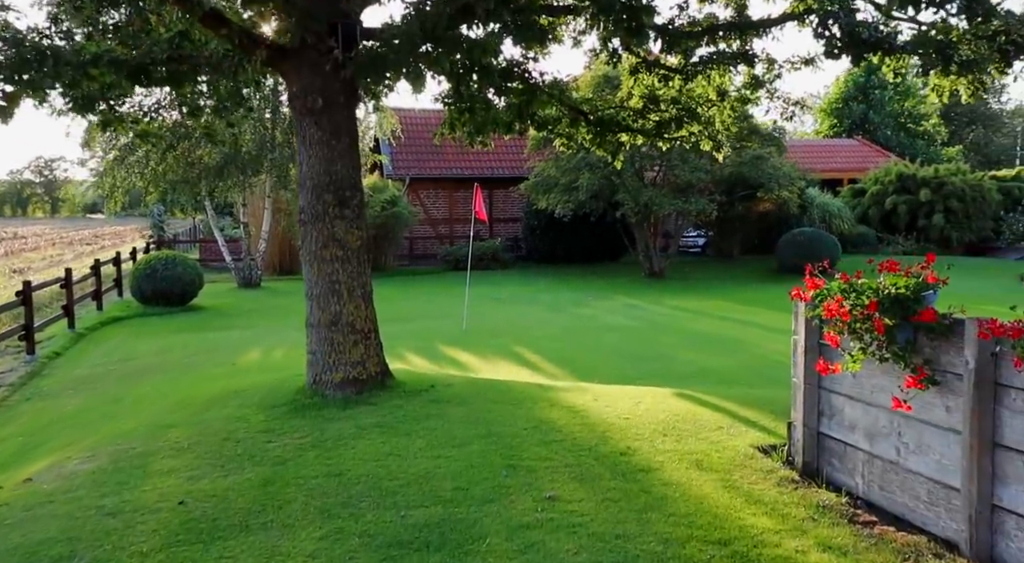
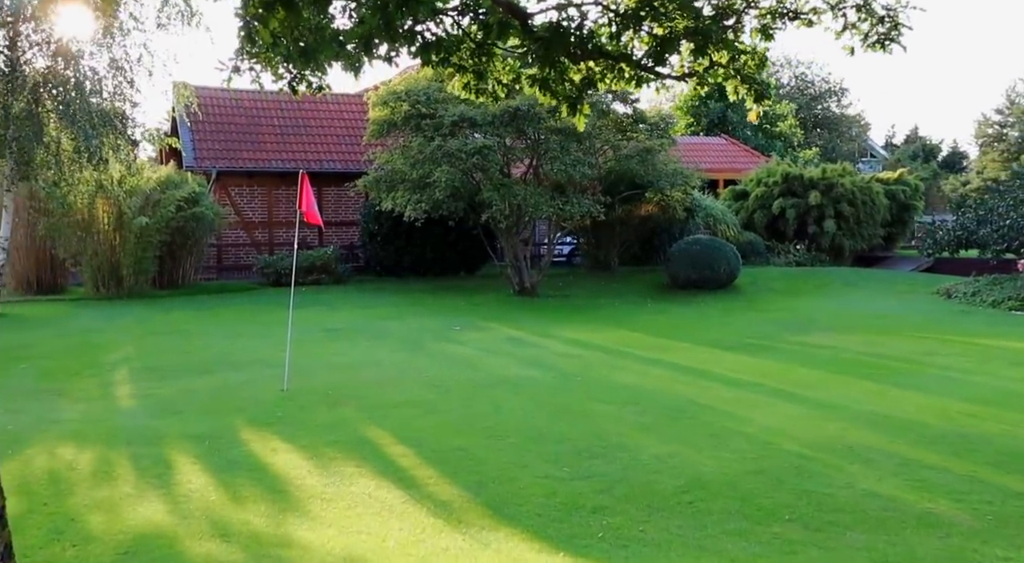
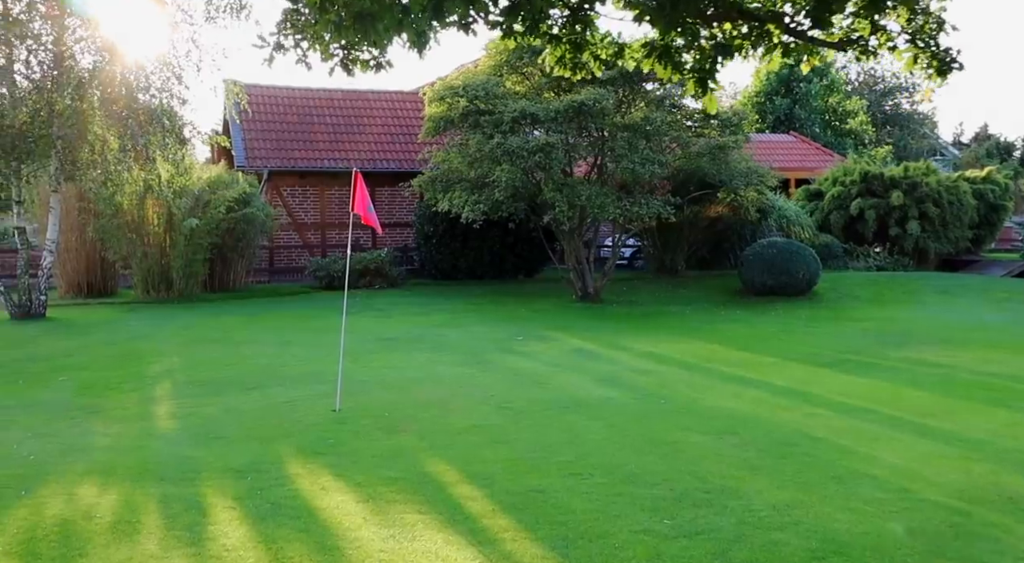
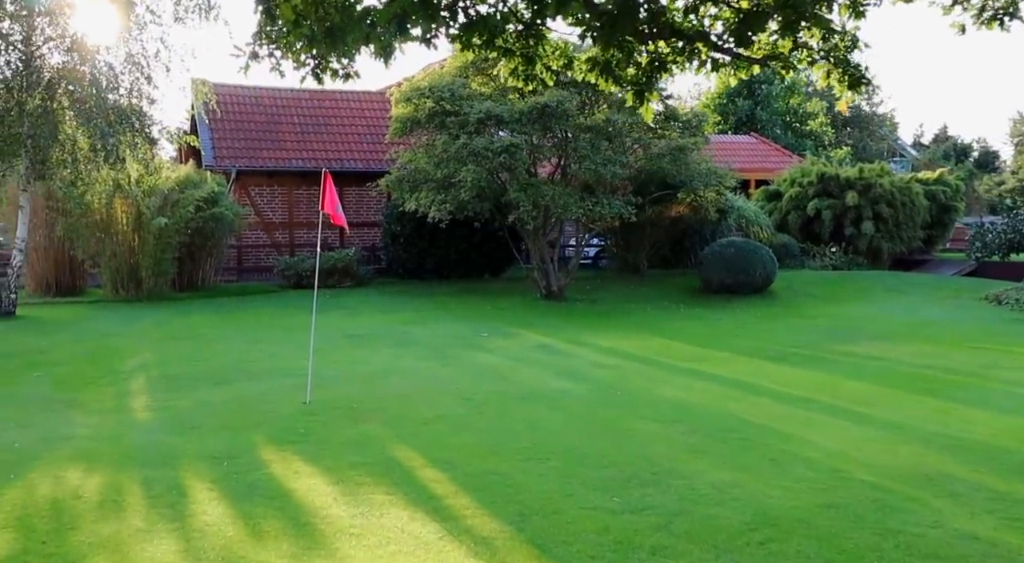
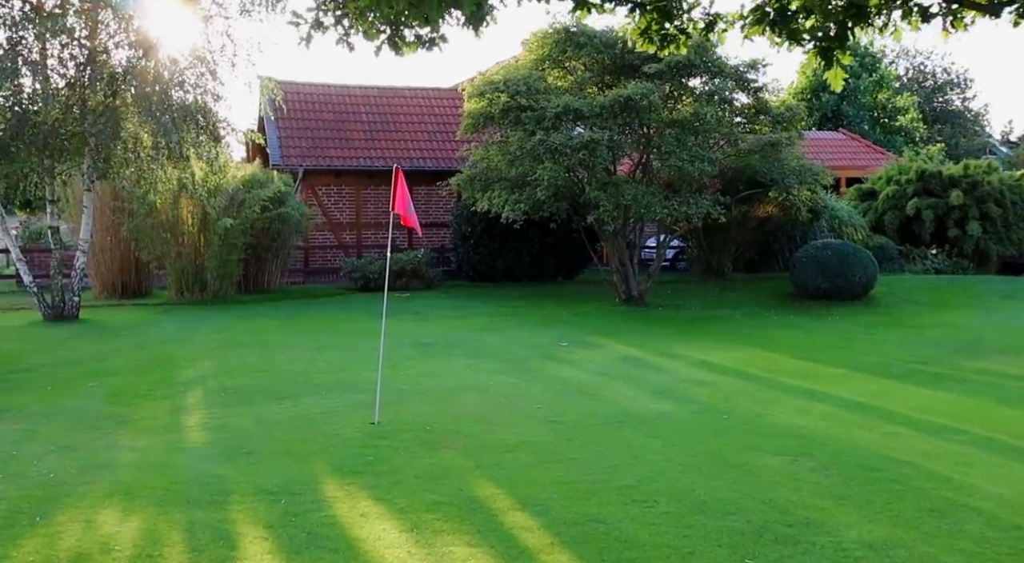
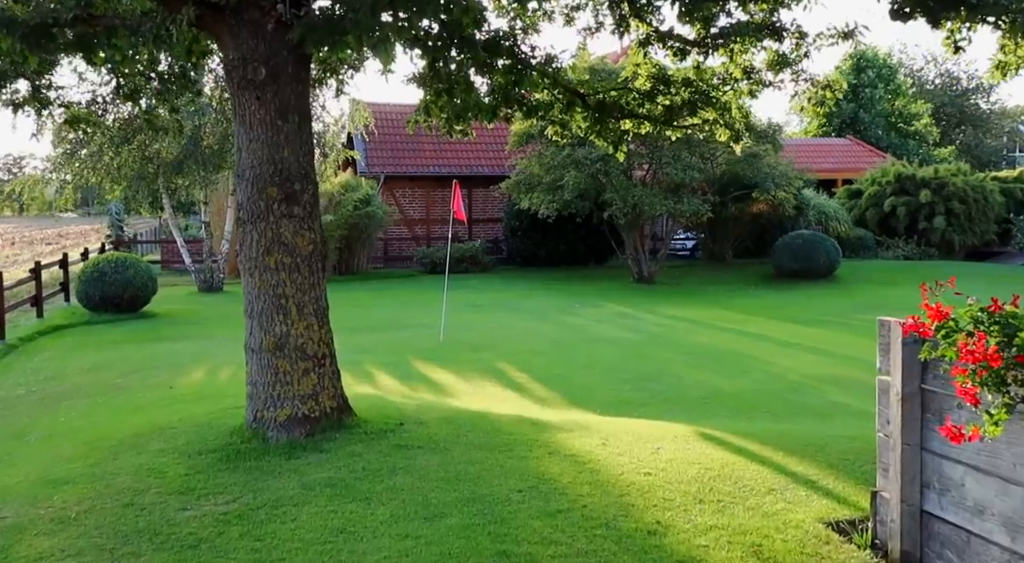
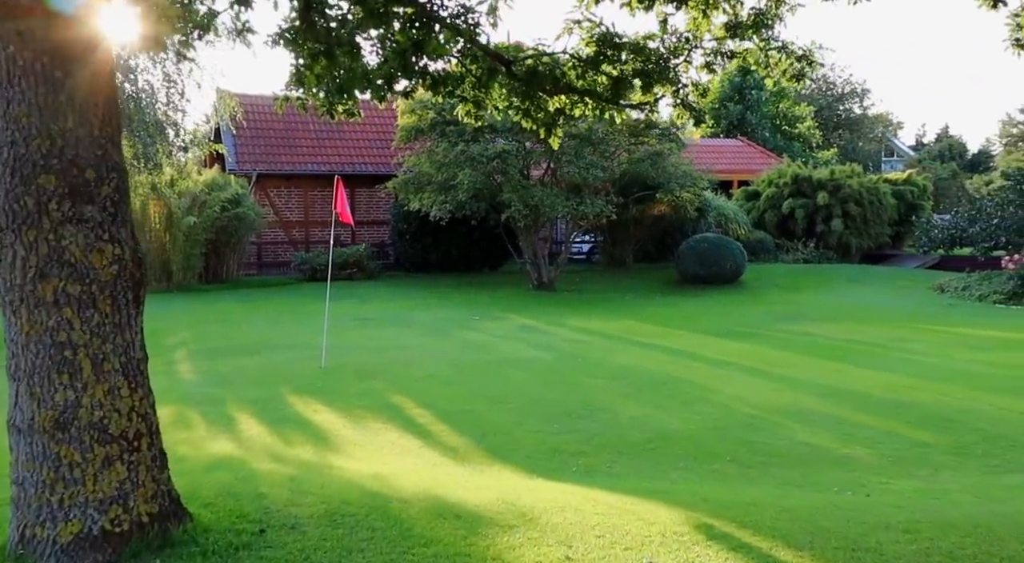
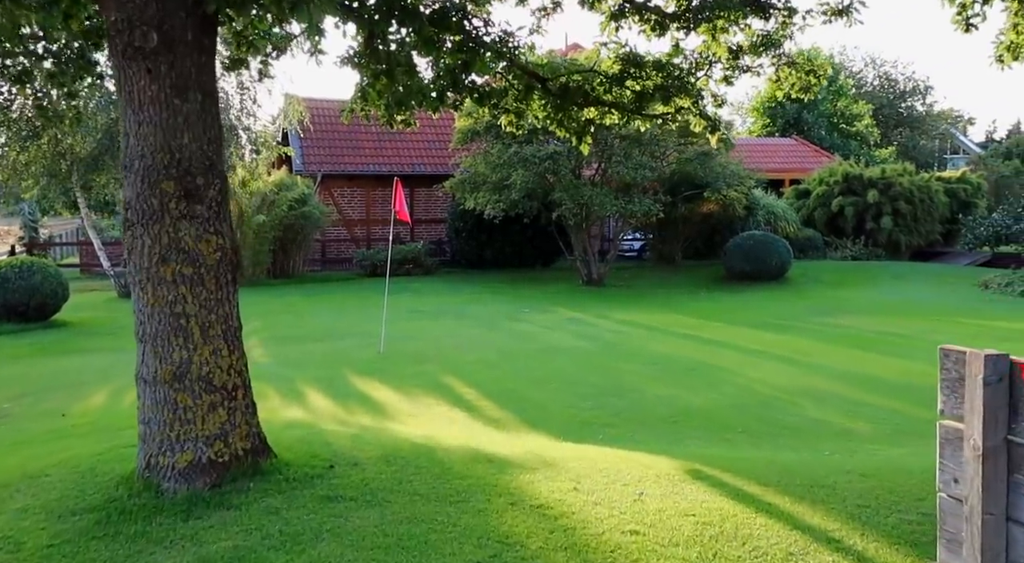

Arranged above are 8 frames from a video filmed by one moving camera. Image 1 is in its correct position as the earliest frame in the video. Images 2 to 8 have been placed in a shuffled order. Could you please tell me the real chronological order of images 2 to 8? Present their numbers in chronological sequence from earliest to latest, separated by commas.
6, 8, 7, 2, 4, 3, 5
